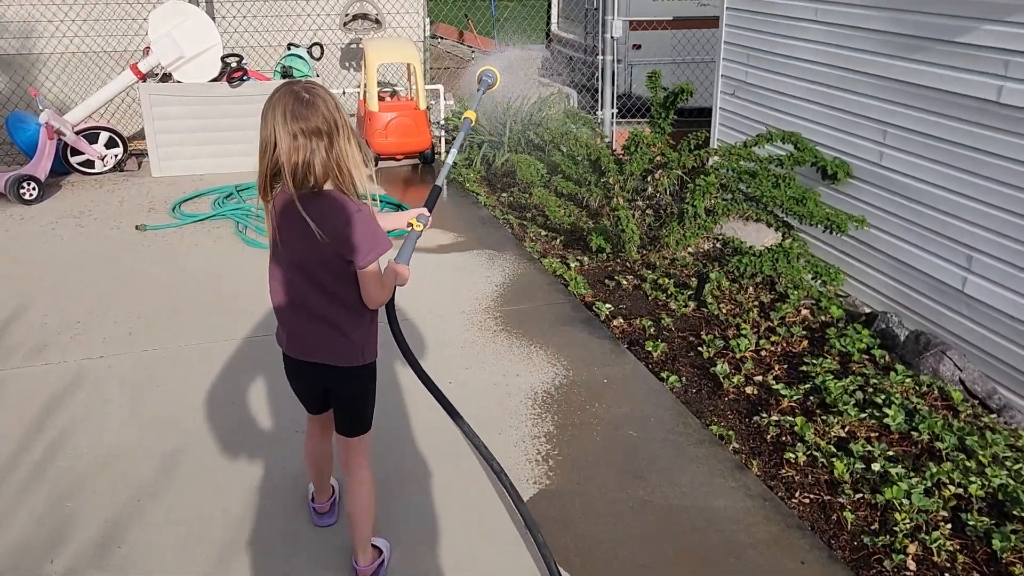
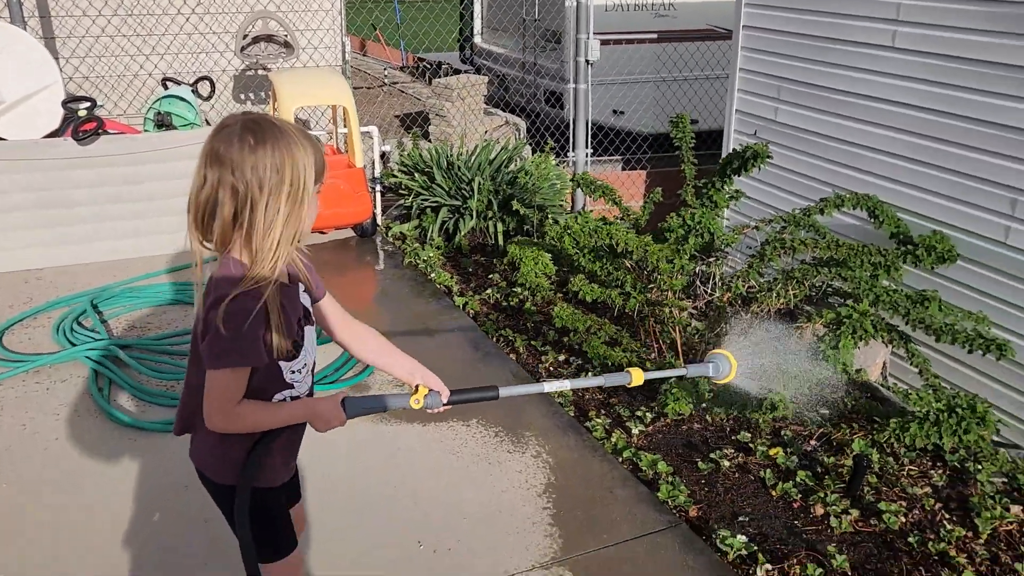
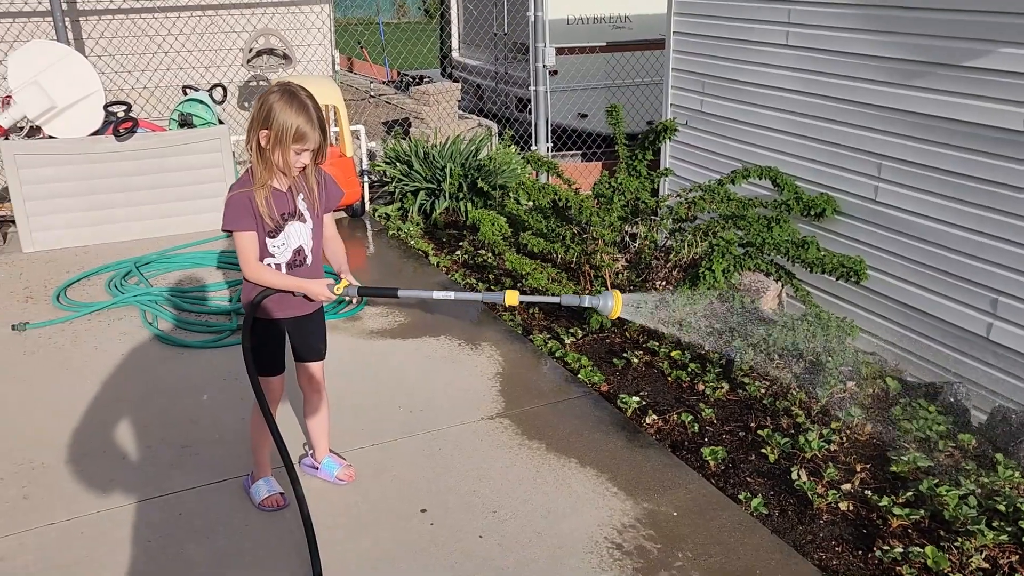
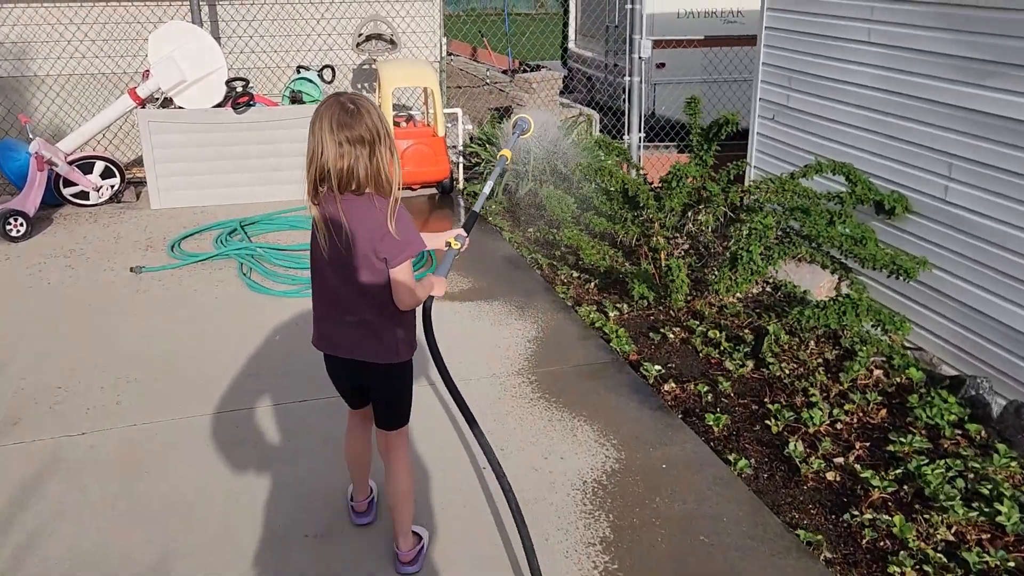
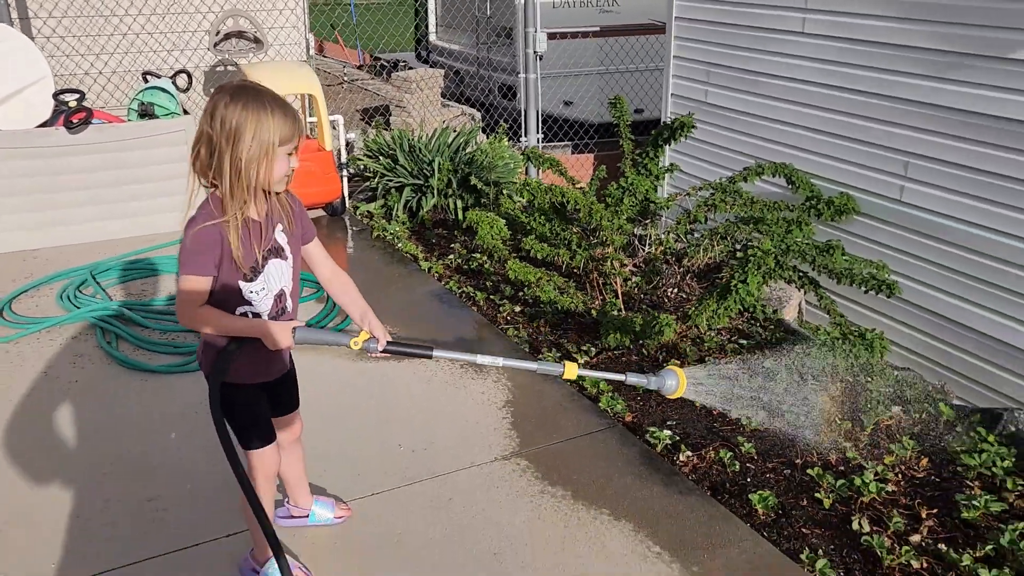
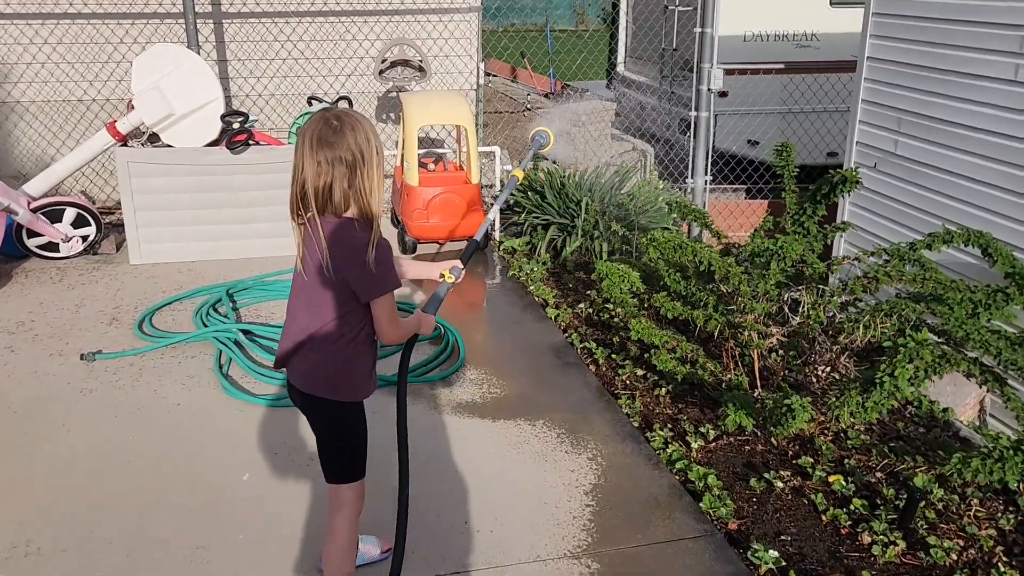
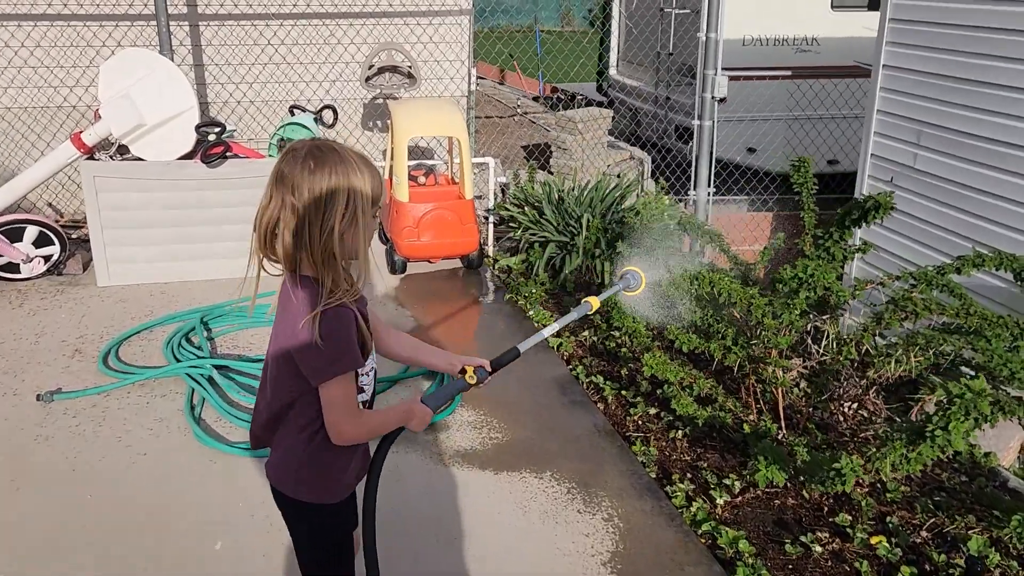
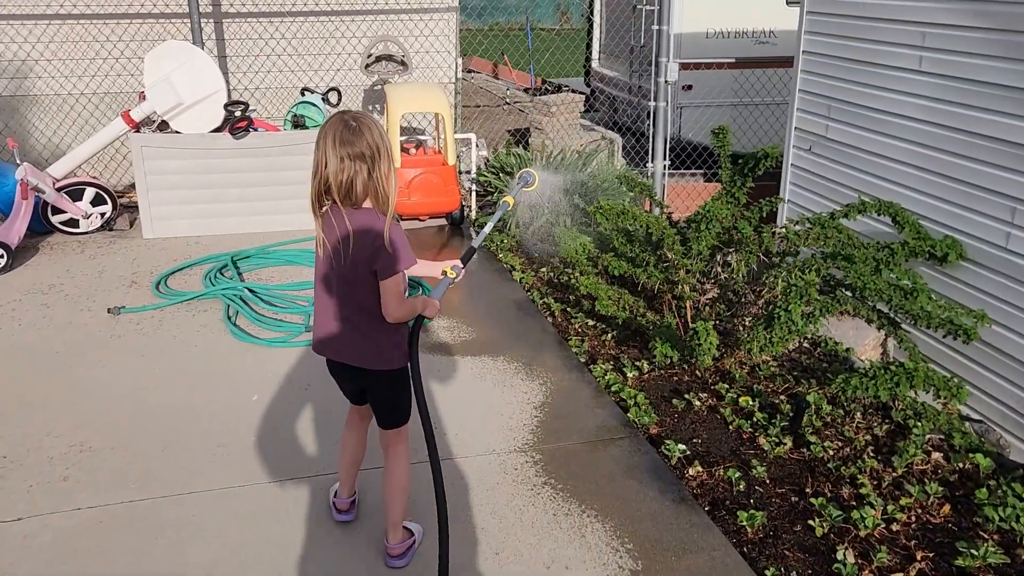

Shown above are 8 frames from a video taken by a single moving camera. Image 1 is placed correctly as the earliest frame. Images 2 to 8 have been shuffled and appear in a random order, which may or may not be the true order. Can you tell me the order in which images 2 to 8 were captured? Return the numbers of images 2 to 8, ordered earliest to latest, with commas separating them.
4, 8, 6, 7, 2, 5, 3
